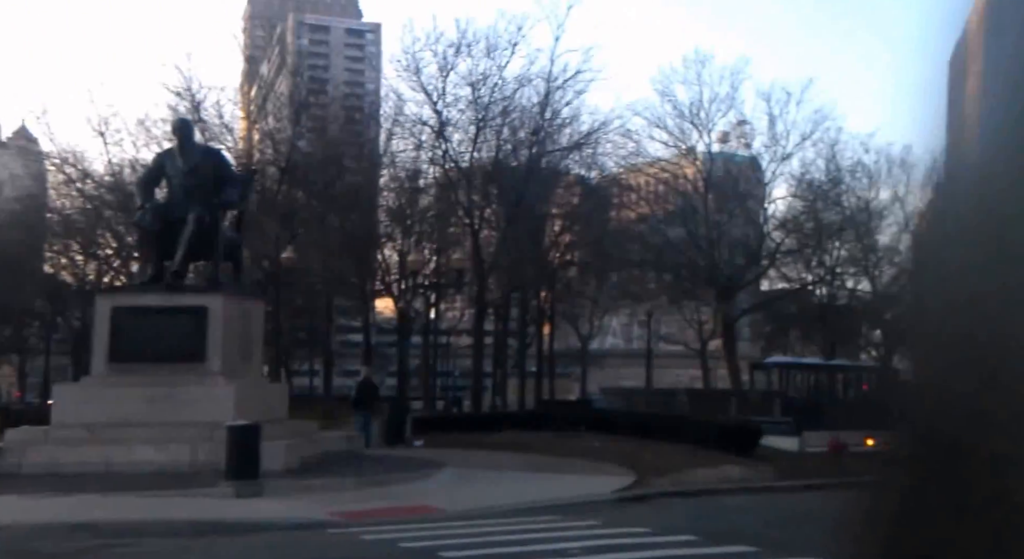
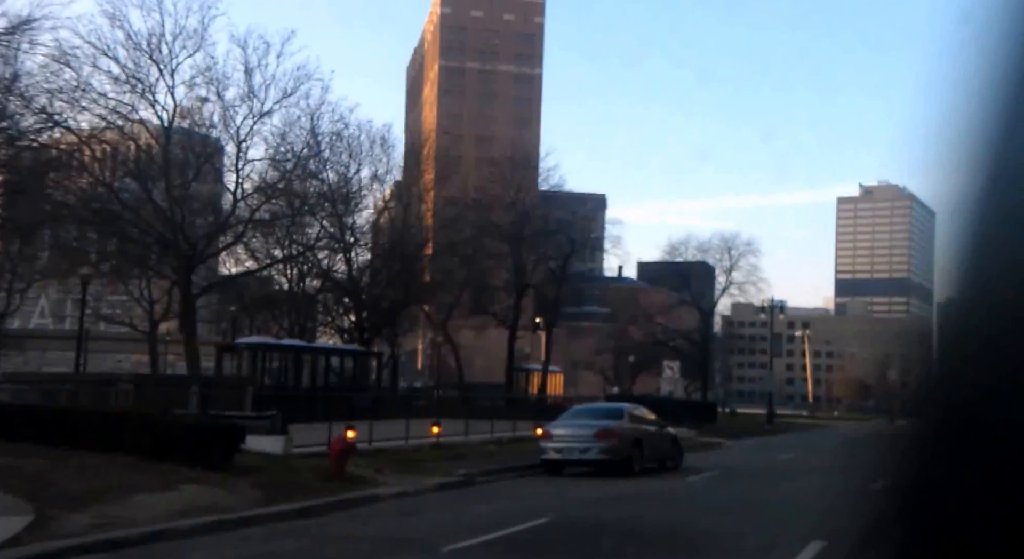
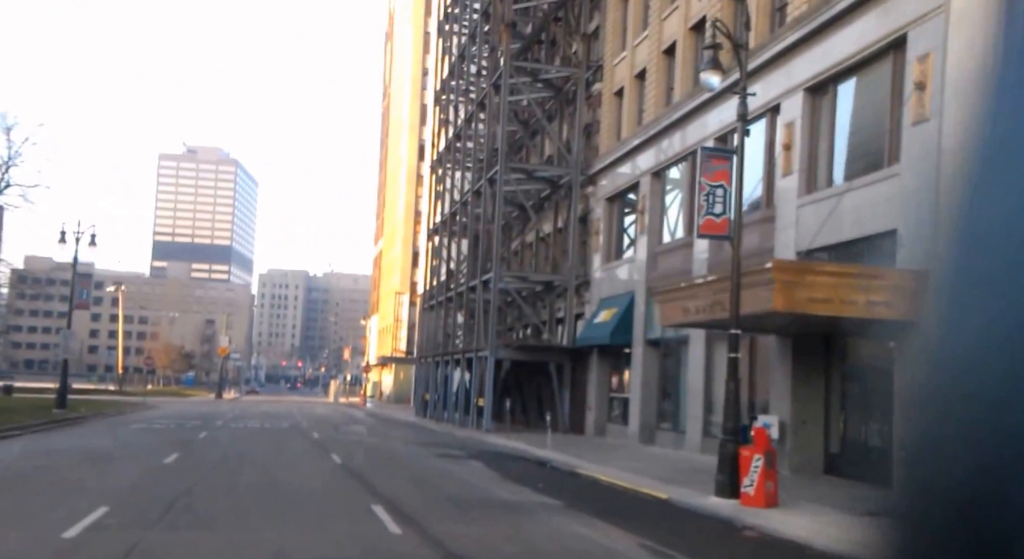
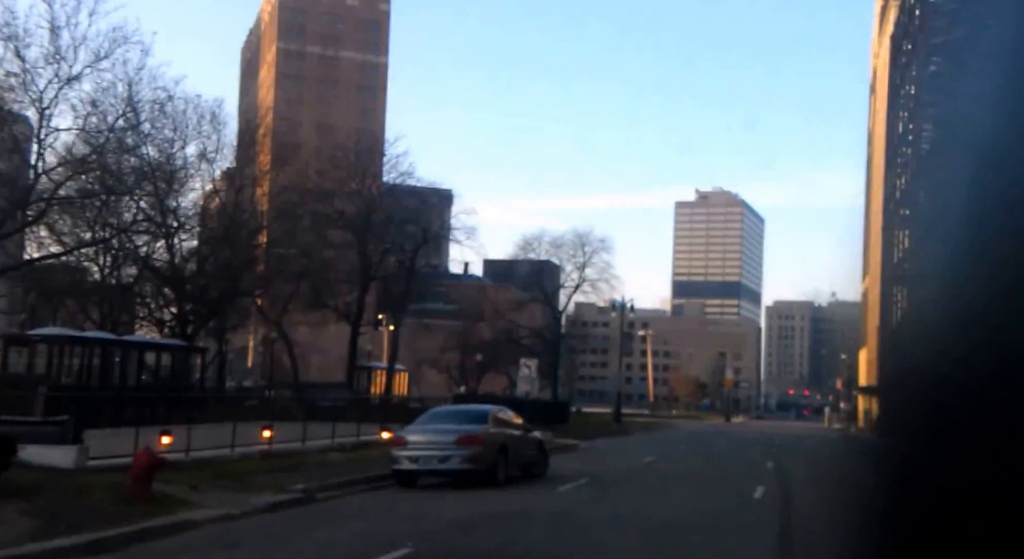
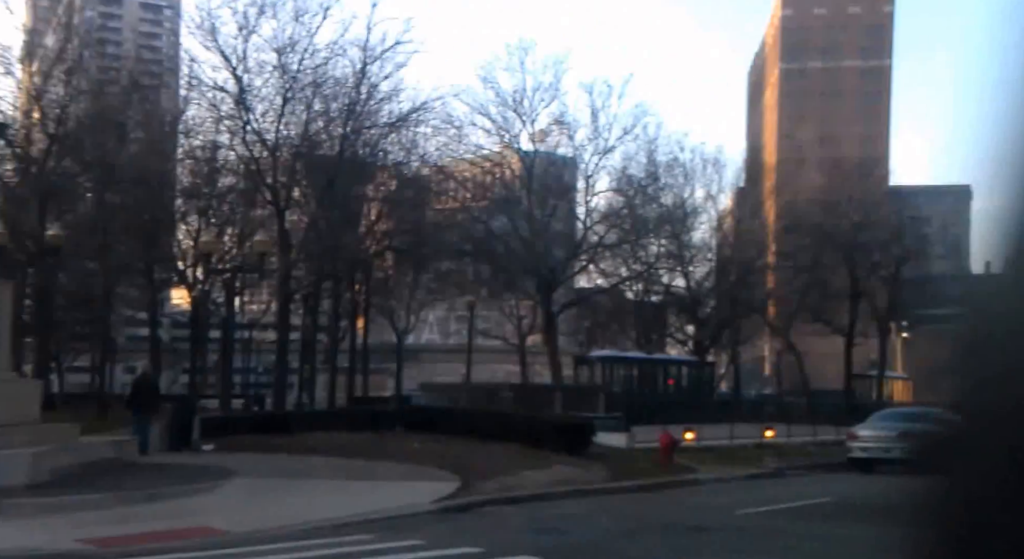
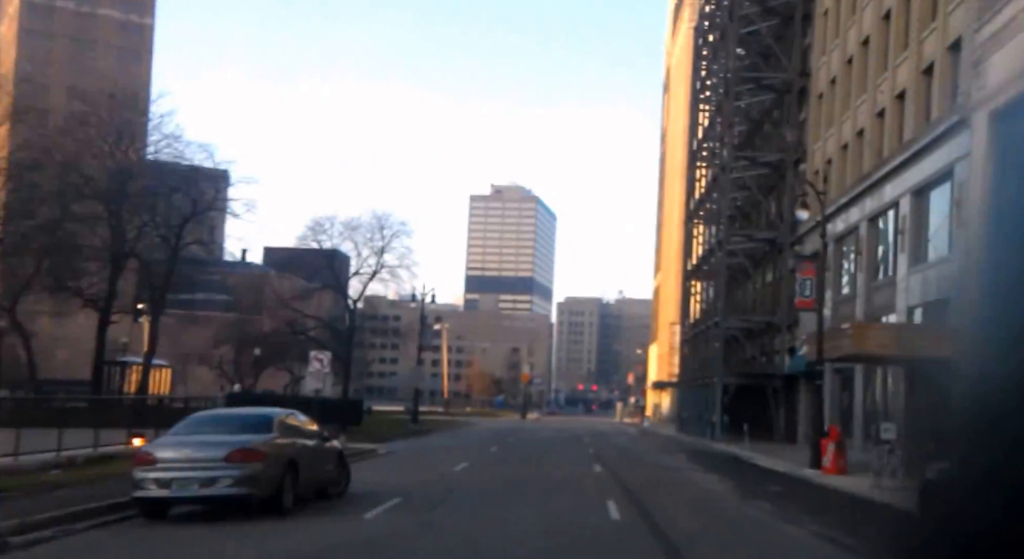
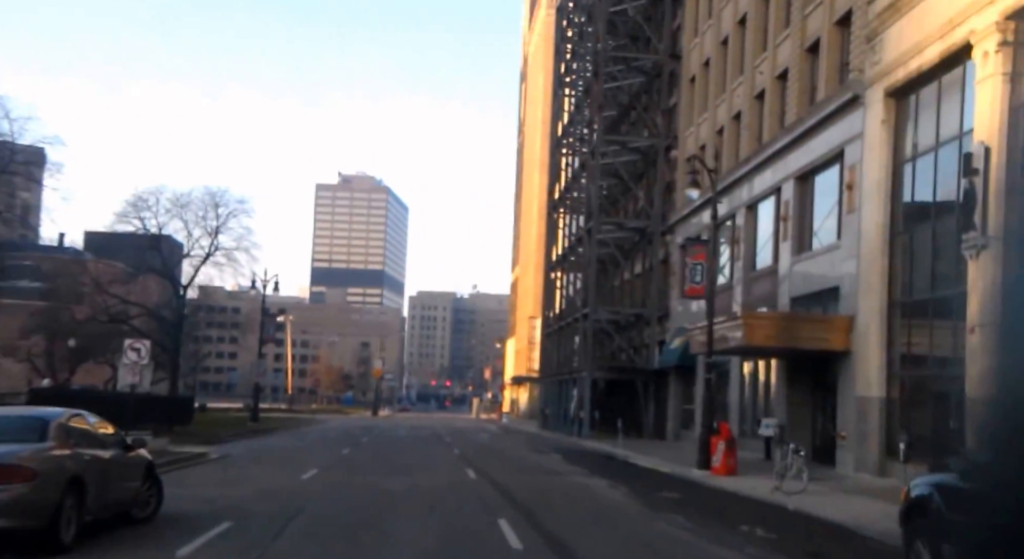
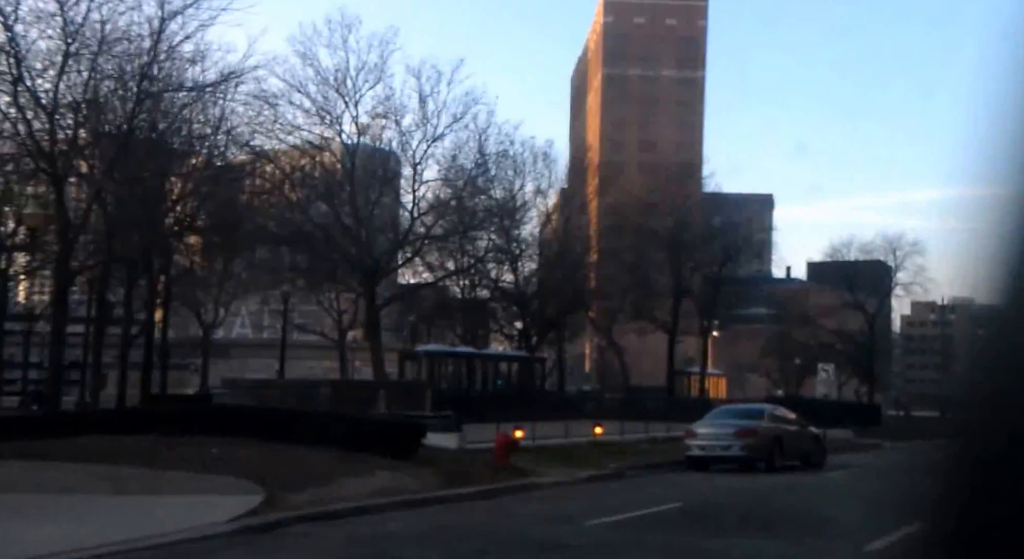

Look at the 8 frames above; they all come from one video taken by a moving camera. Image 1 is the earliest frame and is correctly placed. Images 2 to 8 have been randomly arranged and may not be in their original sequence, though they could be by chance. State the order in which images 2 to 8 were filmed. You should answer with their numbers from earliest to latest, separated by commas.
5, 8, 2, 4, 6, 7, 3
